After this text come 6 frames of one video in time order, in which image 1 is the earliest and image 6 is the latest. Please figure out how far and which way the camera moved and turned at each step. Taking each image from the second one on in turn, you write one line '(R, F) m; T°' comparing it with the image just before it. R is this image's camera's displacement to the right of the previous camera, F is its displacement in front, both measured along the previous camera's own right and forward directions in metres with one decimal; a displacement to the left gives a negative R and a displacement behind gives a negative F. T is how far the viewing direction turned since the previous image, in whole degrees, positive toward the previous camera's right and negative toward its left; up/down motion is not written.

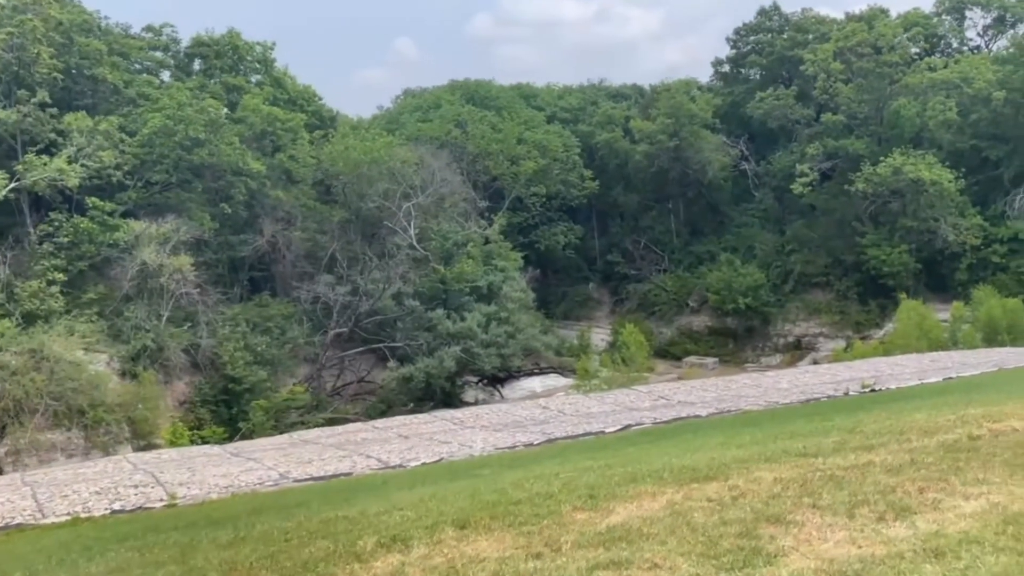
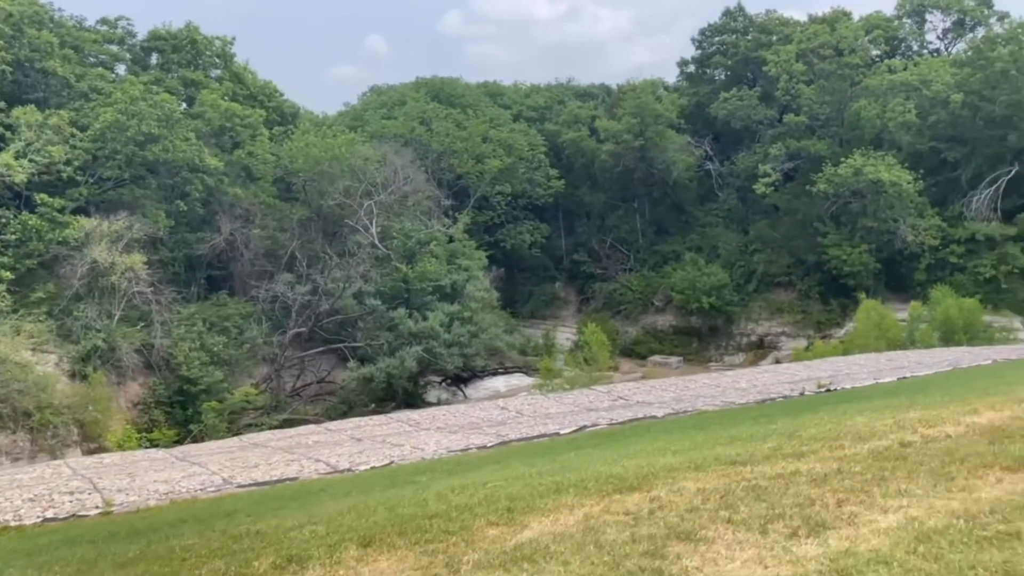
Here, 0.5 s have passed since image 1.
(+0.3, +0.2) m; +2°
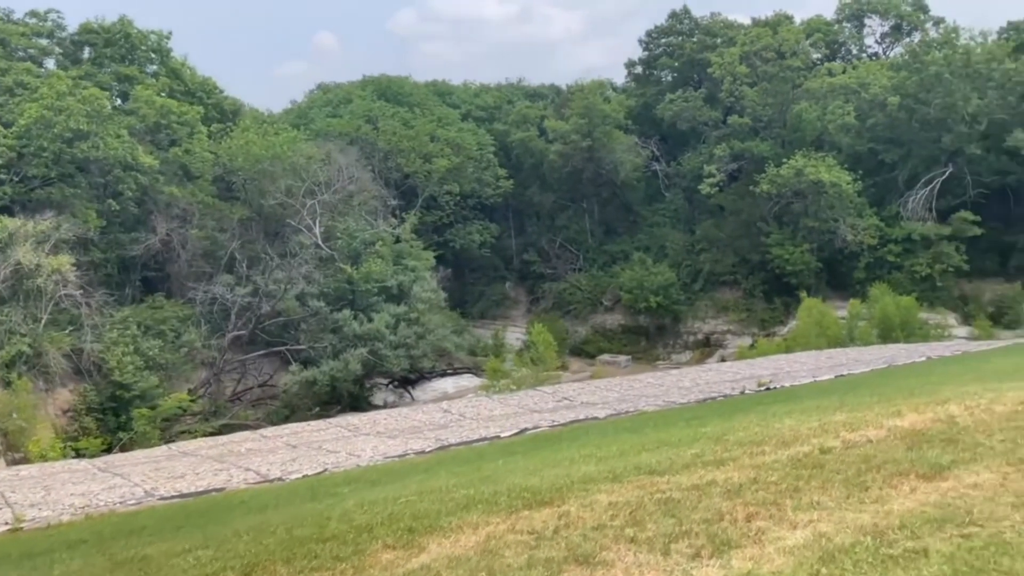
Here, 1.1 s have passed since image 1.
(+0.2, +0.2) m; +3°
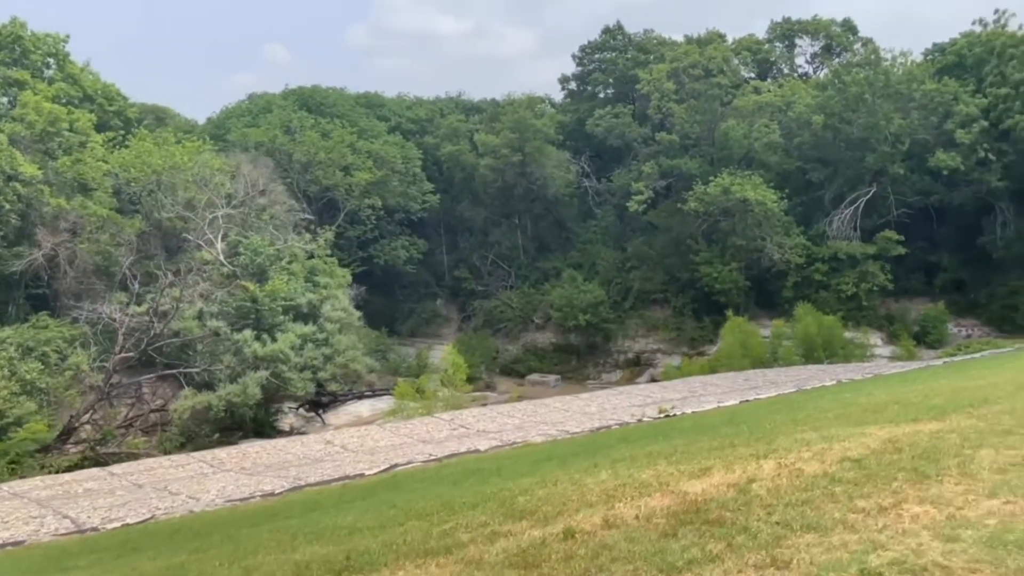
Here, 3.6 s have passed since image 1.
(+1.2, +0.8) m; +3°
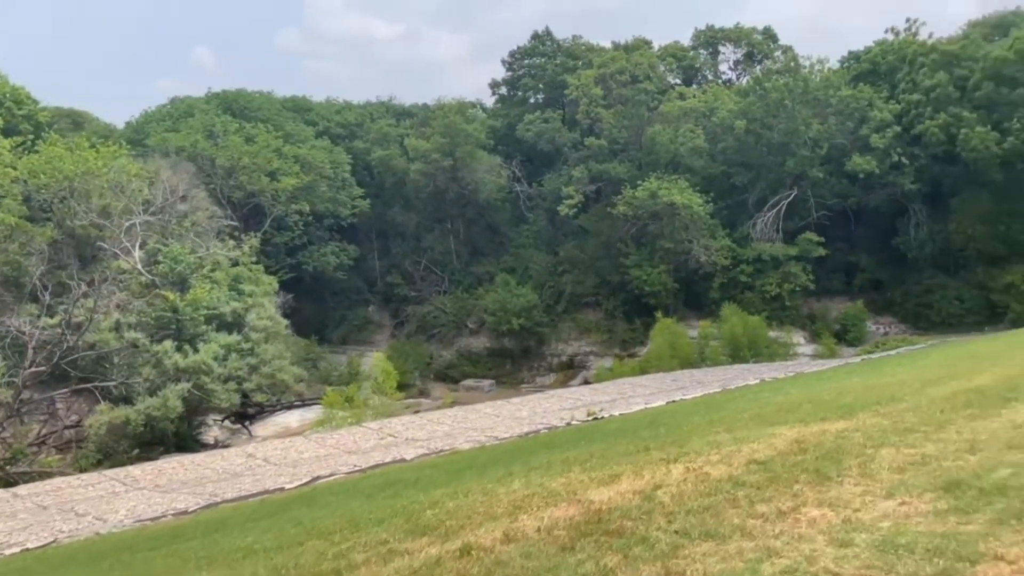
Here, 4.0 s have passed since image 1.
(+0.2, +0.1) m; +5°
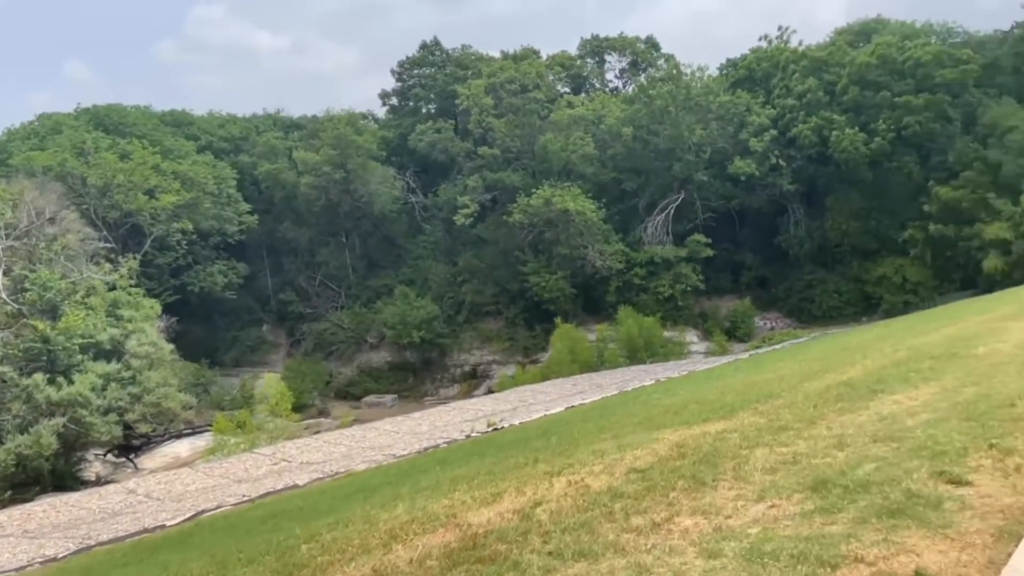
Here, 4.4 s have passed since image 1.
(+0.2, +0.1) m; +7°
